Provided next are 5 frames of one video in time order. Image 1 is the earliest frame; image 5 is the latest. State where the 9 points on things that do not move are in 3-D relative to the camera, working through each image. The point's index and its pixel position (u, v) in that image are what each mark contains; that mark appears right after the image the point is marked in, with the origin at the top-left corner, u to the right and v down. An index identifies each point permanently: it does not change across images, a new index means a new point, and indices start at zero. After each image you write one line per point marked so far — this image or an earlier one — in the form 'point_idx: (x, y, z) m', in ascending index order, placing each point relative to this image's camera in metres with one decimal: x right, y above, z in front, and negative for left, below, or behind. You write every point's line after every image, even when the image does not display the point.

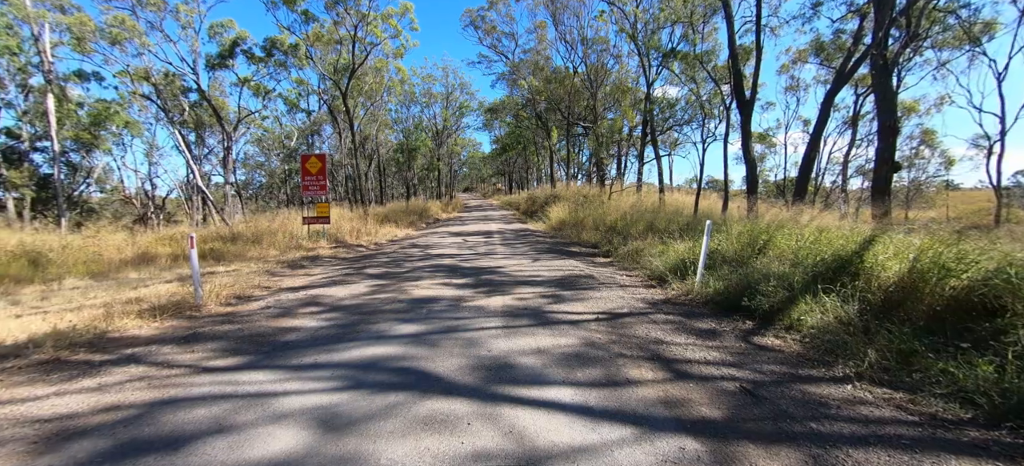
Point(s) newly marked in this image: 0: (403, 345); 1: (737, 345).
0: (-1.1, -1.1, +3.9) m
1: (+2.2, -1.1, +3.9) m
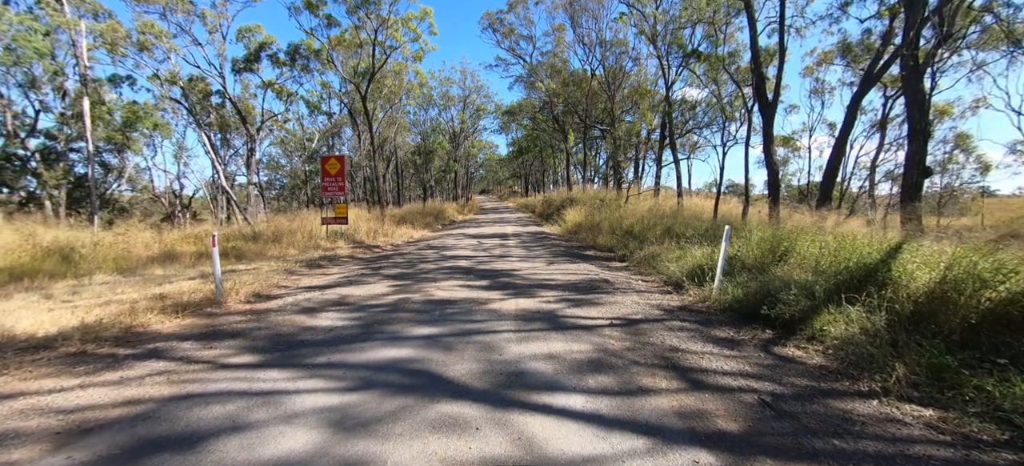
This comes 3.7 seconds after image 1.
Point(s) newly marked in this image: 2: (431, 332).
0: (-0.9, -1.1, +3.9) m
1: (+2.3, -1.2, +3.7) m
2: (-0.9, -1.1, +4.4) m
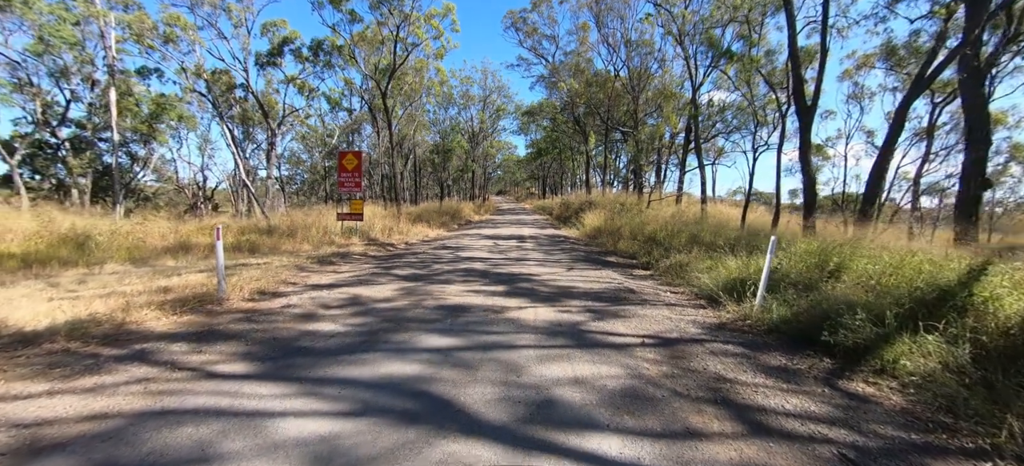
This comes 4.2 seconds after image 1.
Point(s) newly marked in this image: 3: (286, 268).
0: (-0.8, -1.1, +3.5) m
1: (+2.5, -1.3, +3.2) m
2: (-0.7, -1.1, +3.9) m
3: (-5.1, -0.8, +8.9) m
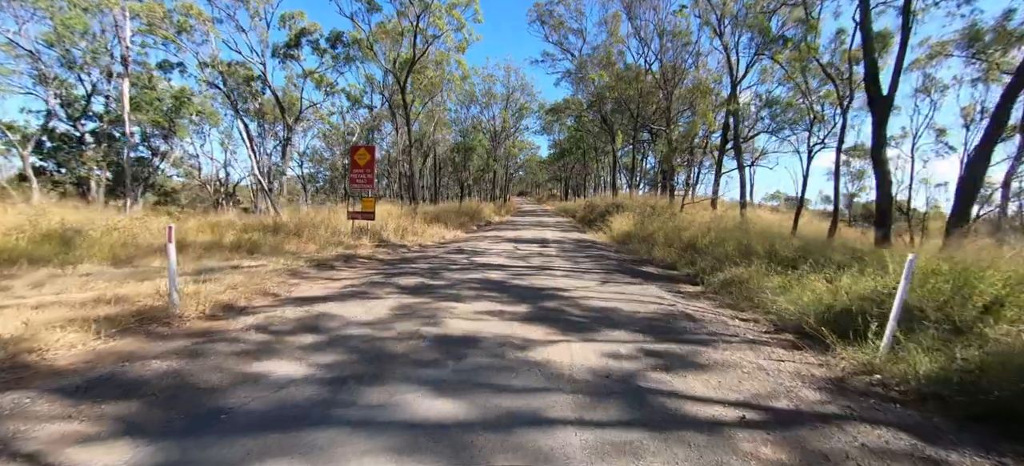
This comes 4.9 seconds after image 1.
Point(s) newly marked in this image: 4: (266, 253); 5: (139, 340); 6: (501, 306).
0: (-0.6, -1.2, +2.1) m
1: (+2.6, -1.4, +1.7) m
2: (-0.5, -1.2, +2.6) m
3: (-4.6, -0.8, +7.8) m
4: (-6.9, -0.5, +11.1) m
5: (-3.7, -1.1, +4.0) m
6: (-0.2, -1.0, +5.5) m
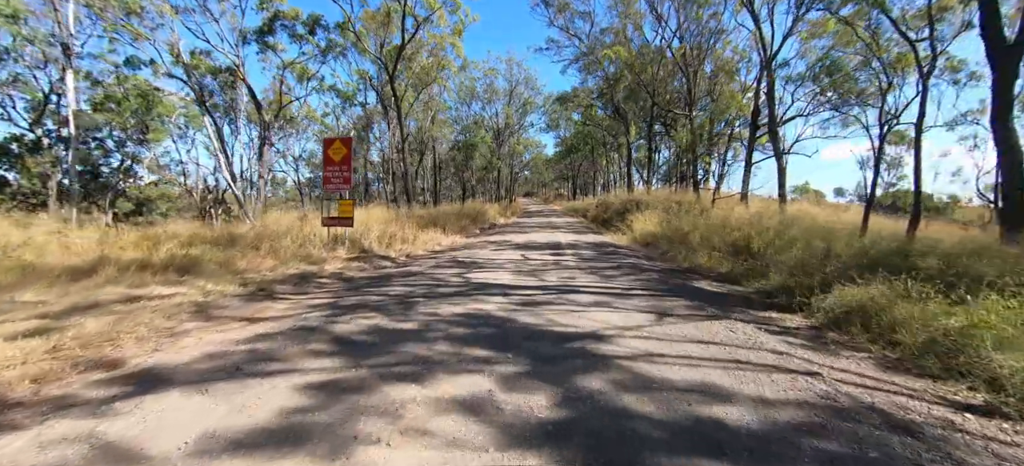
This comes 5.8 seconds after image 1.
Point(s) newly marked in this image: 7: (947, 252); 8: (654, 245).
0: (-0.6, -1.3, -0.4) m
1: (+2.6, -1.5, -1.0) m
2: (-0.5, -1.3, 0.0) m
3: (-4.5, -1.1, +5.3) m
4: (-6.7, -0.9, +8.6) m
5: (-3.7, -1.3, +1.4) m
6: (-0.1, -1.2, +2.9) m
7: (+6.9, -0.3, +6.4) m
8: (+5.3, -0.4, +14.6) m
